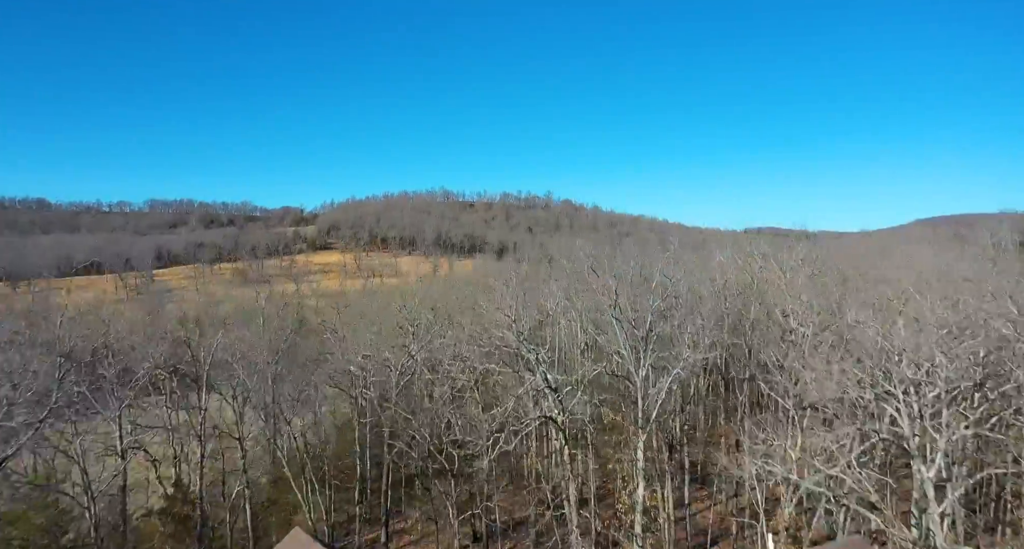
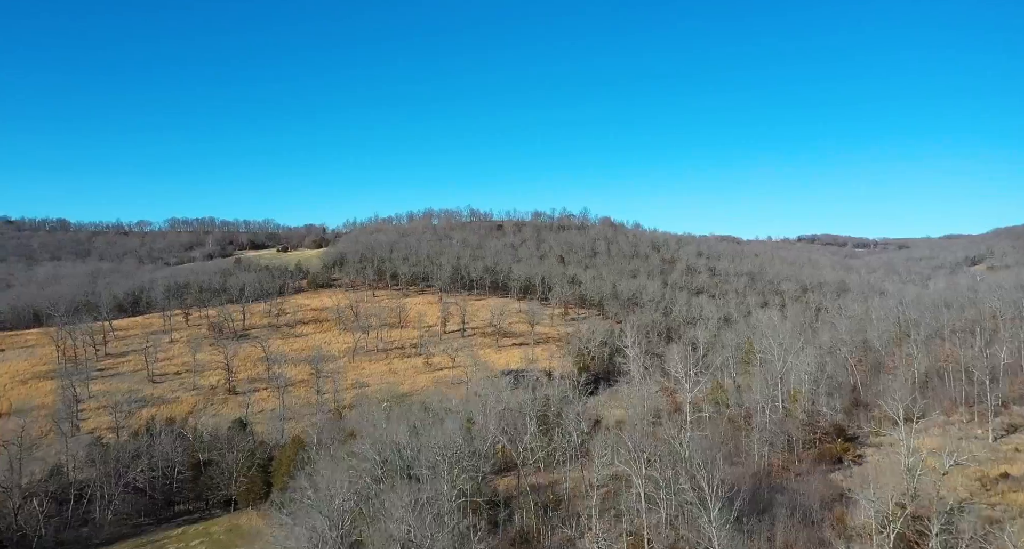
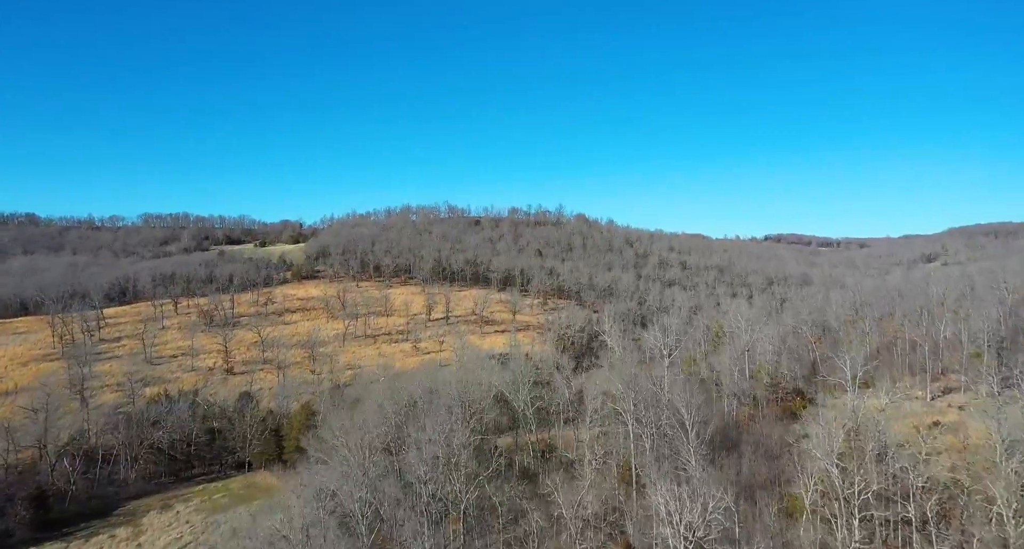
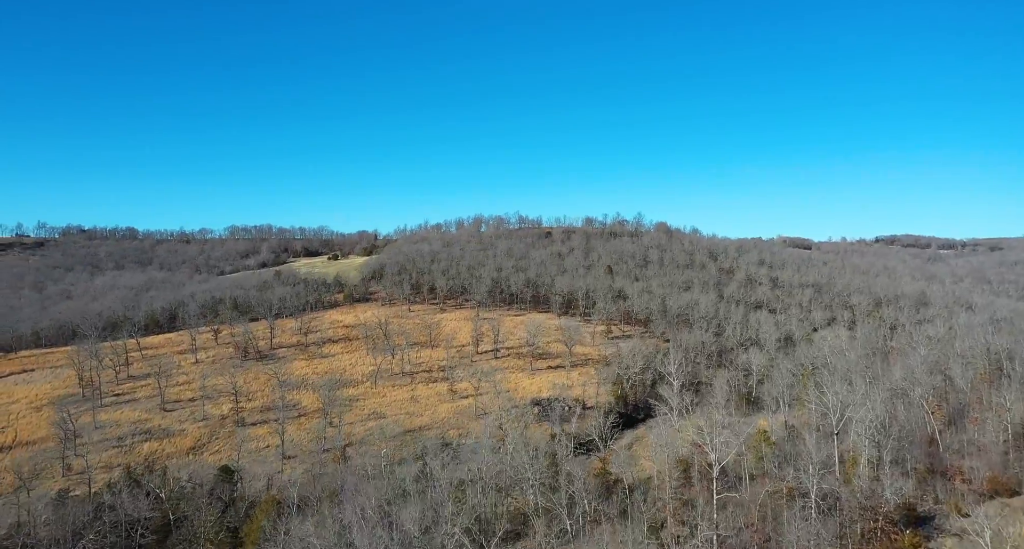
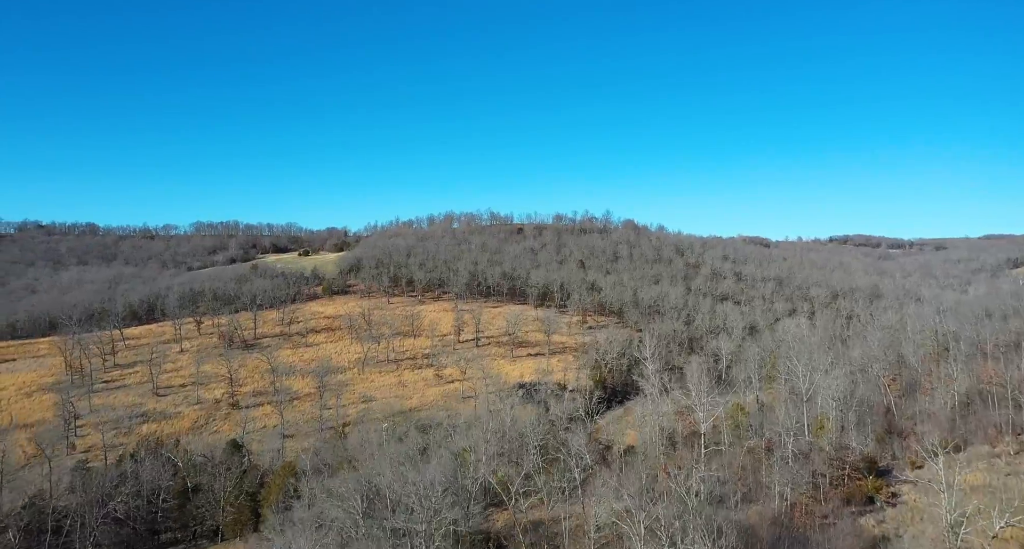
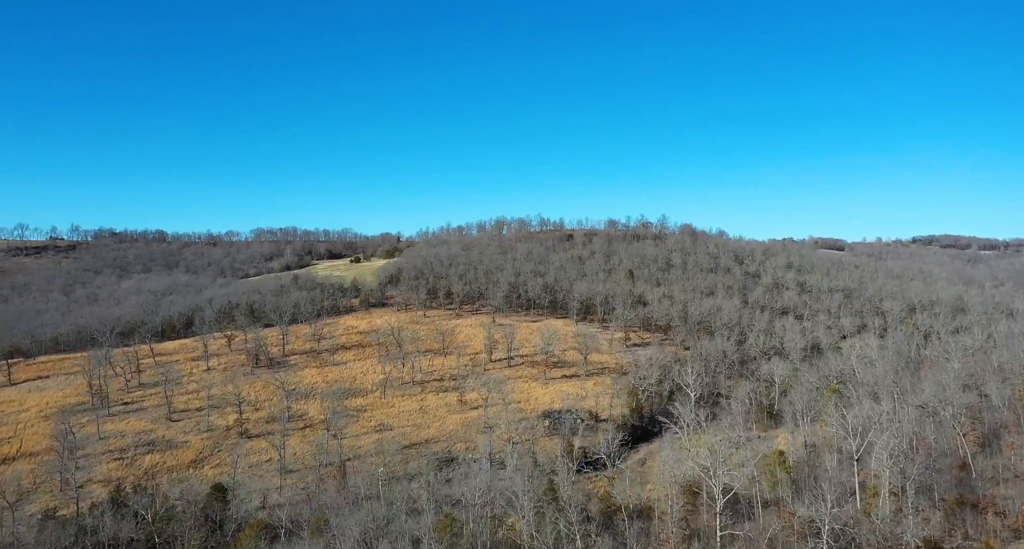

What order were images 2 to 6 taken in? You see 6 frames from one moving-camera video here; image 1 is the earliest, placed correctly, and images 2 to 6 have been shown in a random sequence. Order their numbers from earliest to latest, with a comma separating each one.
3, 2, 5, 4, 6
